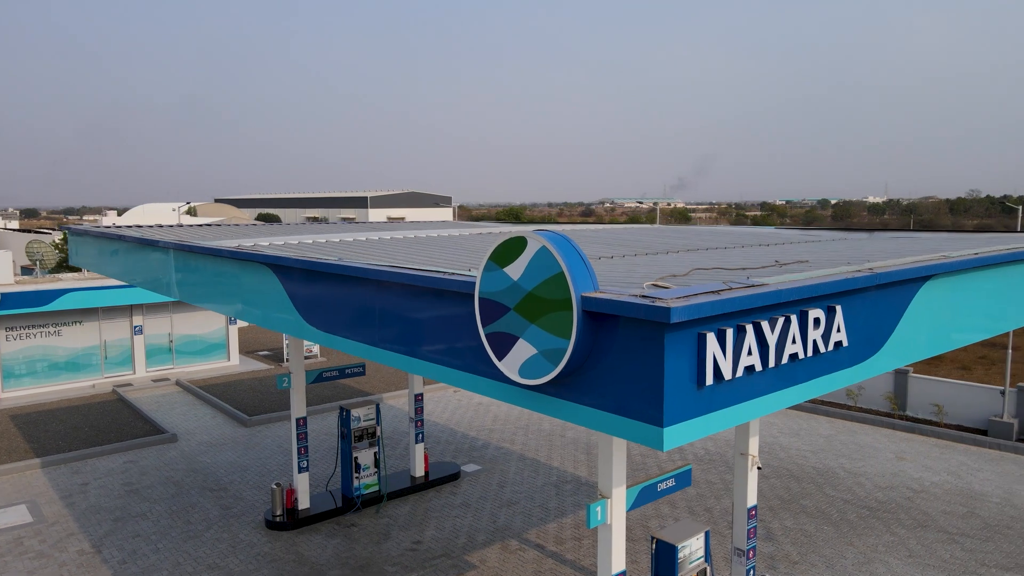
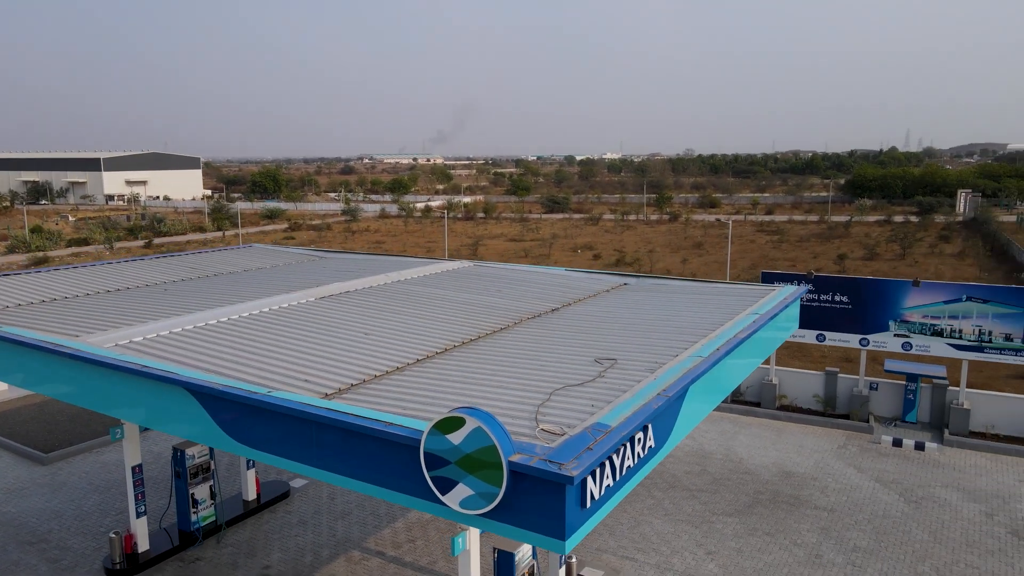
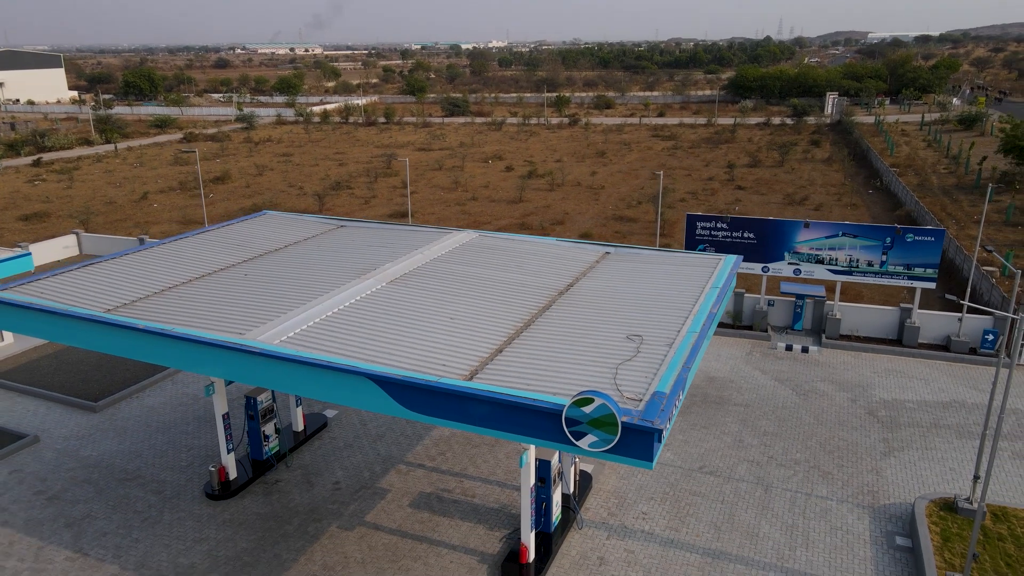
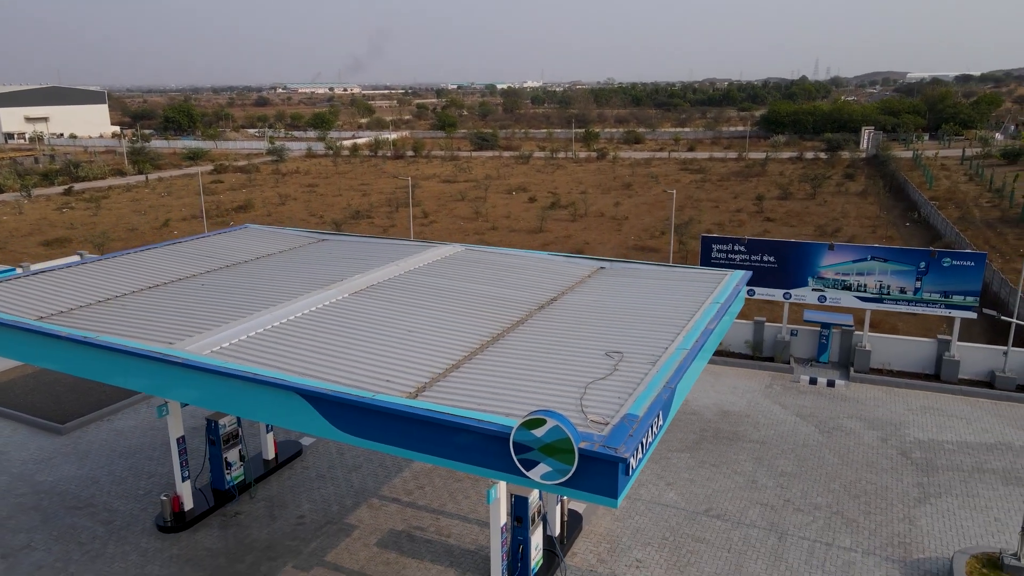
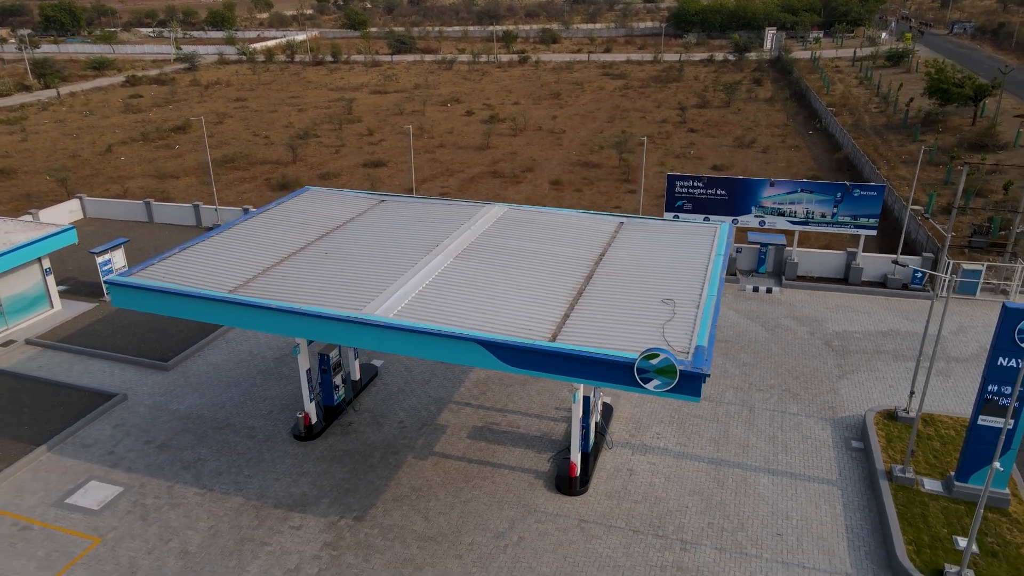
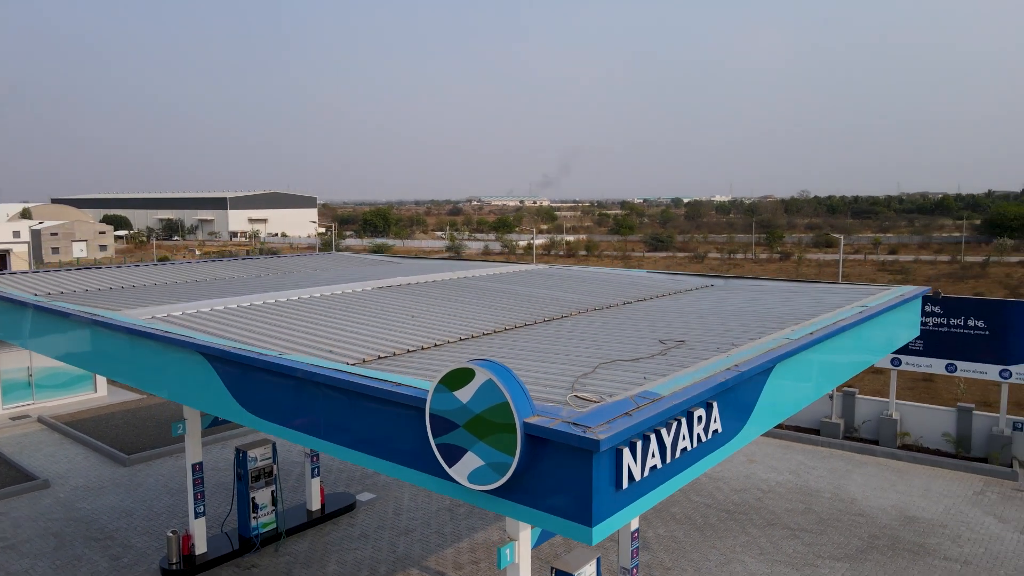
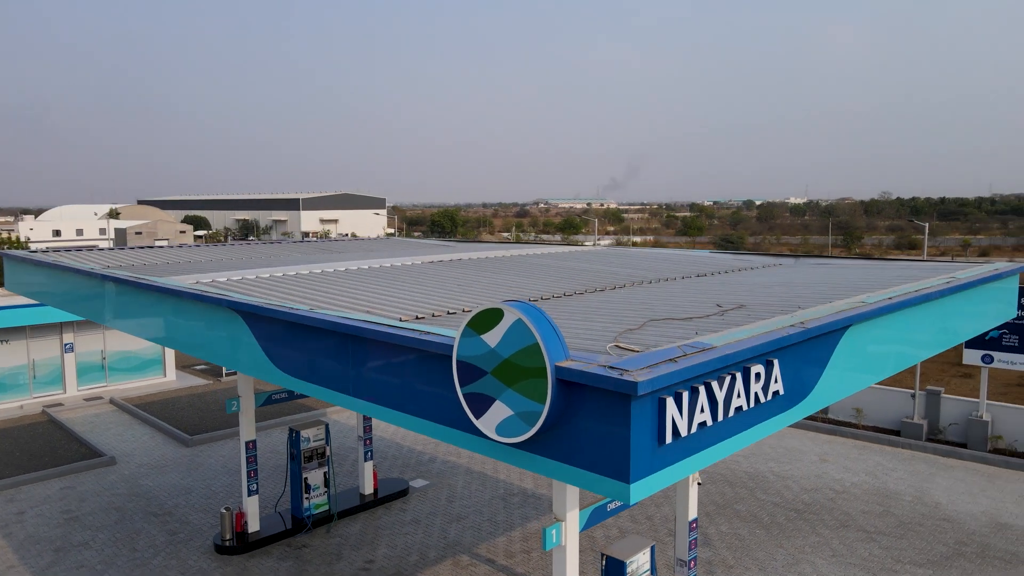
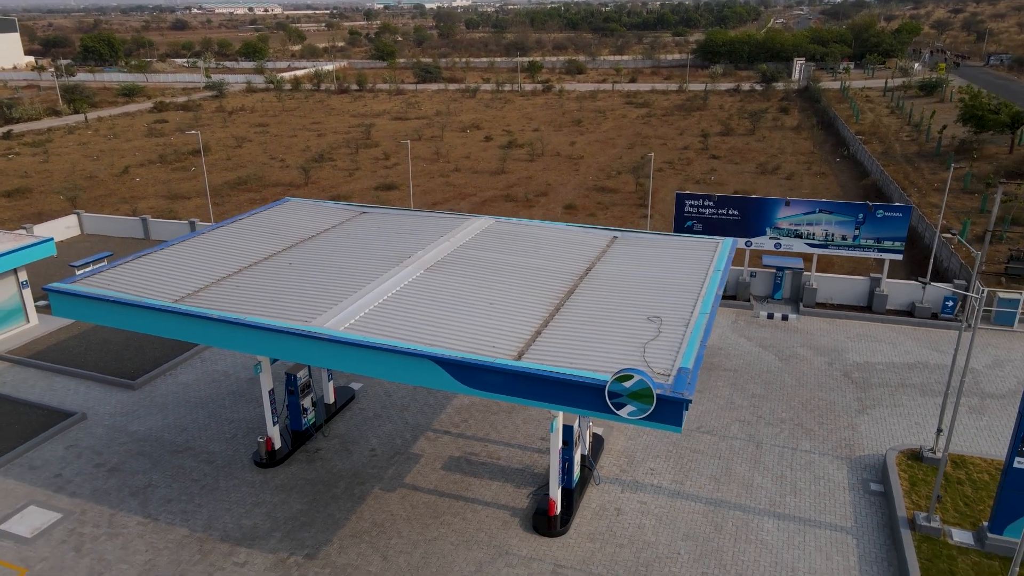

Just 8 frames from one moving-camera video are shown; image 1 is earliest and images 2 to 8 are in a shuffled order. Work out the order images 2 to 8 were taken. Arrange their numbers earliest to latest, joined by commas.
7, 6, 2, 4, 3, 8, 5
